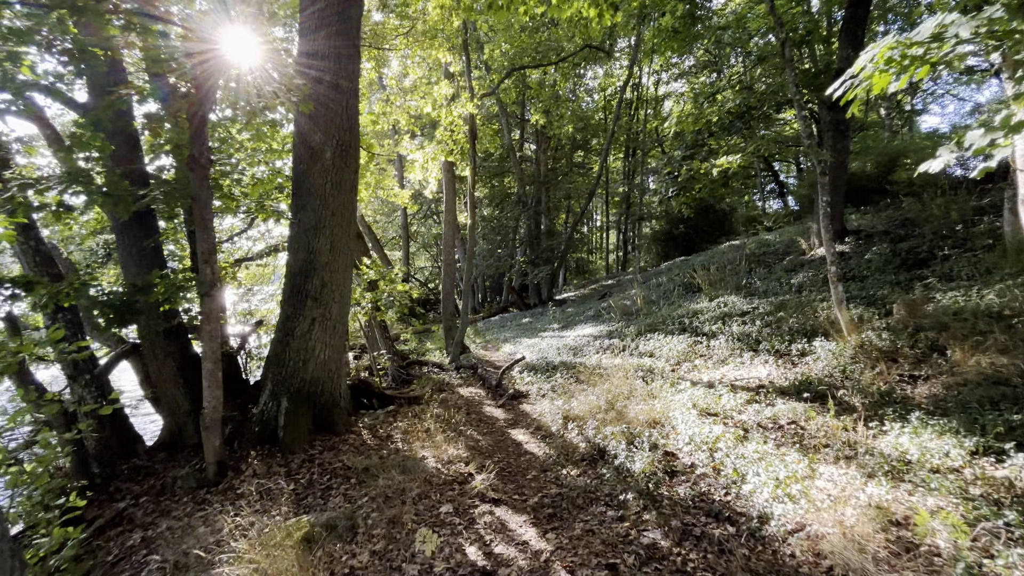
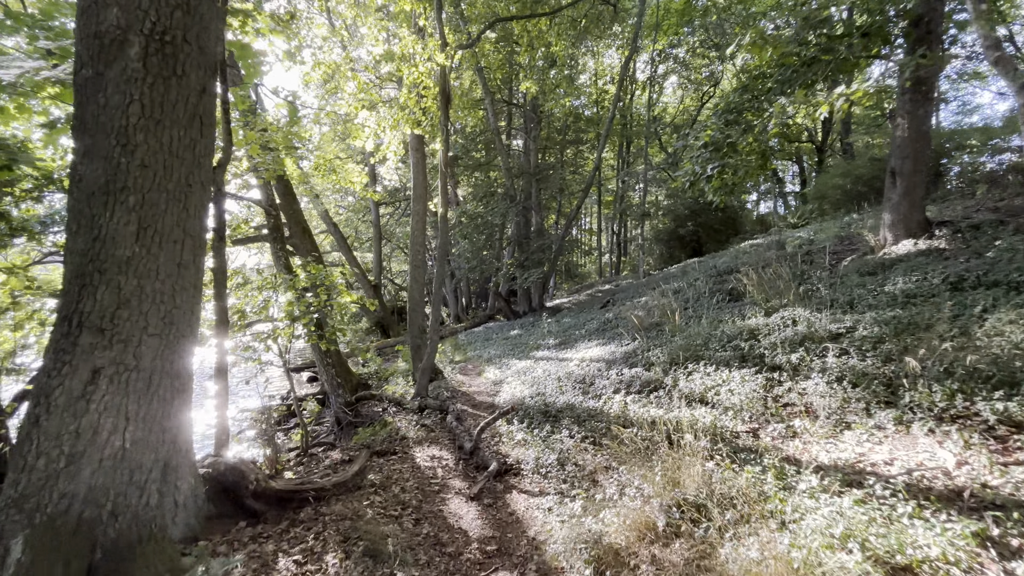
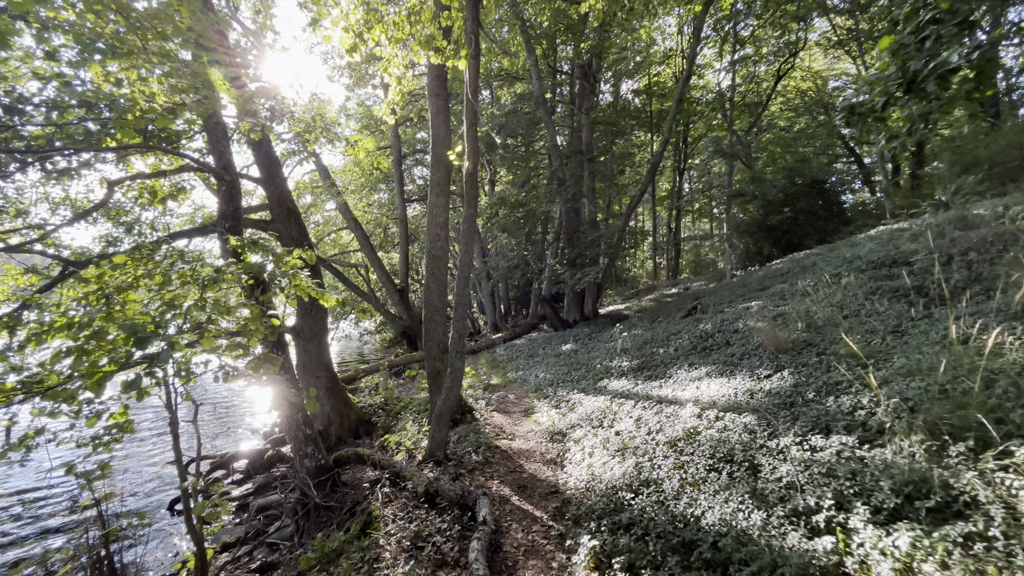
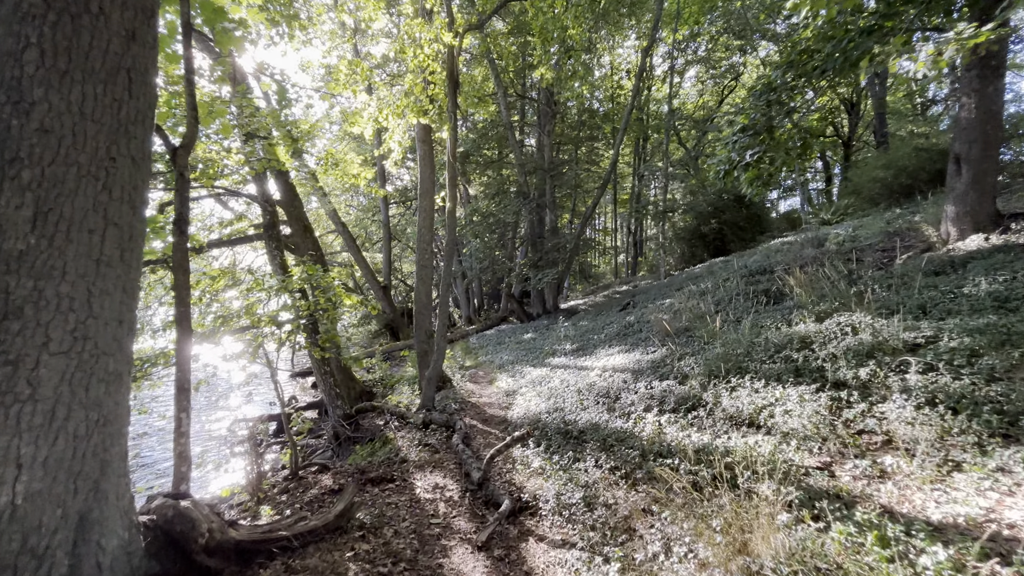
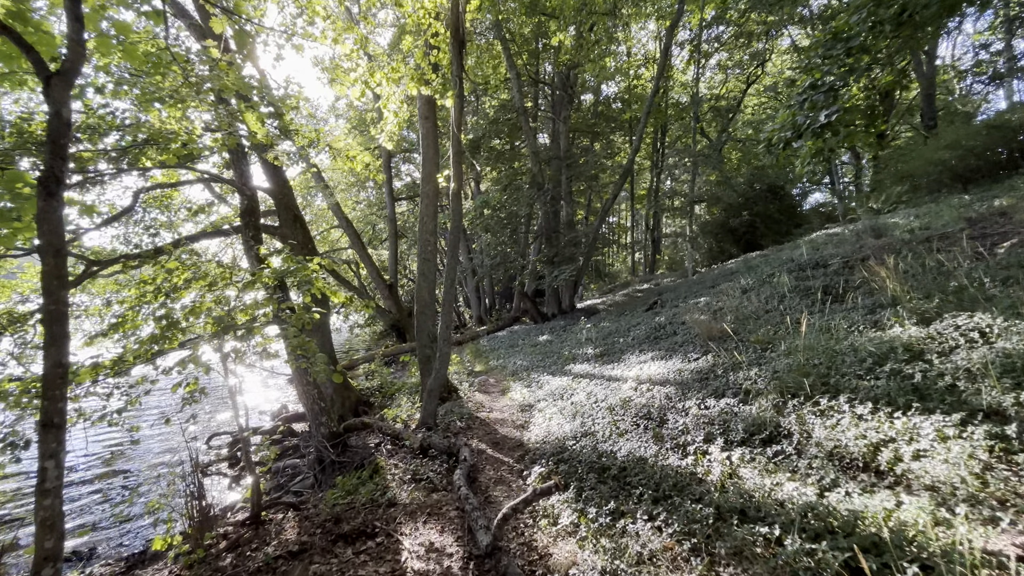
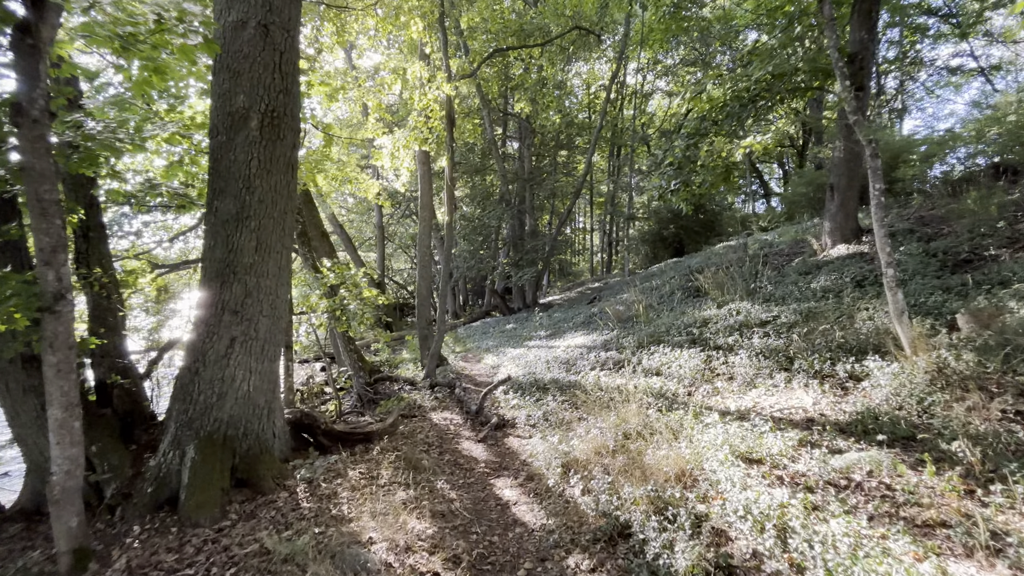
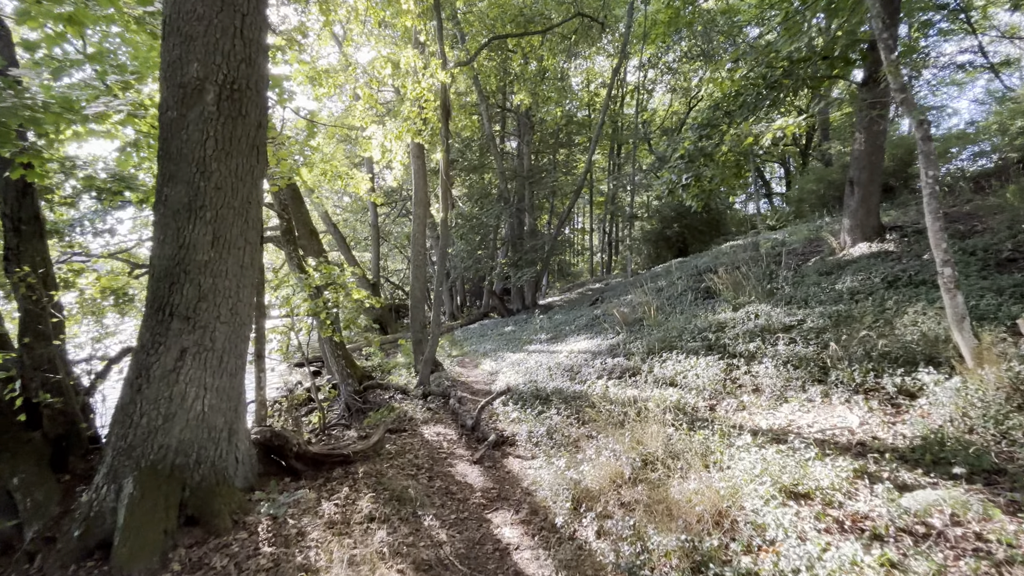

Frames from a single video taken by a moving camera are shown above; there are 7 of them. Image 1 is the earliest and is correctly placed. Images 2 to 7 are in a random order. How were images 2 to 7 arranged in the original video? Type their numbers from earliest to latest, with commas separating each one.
6, 7, 2, 4, 5, 3
